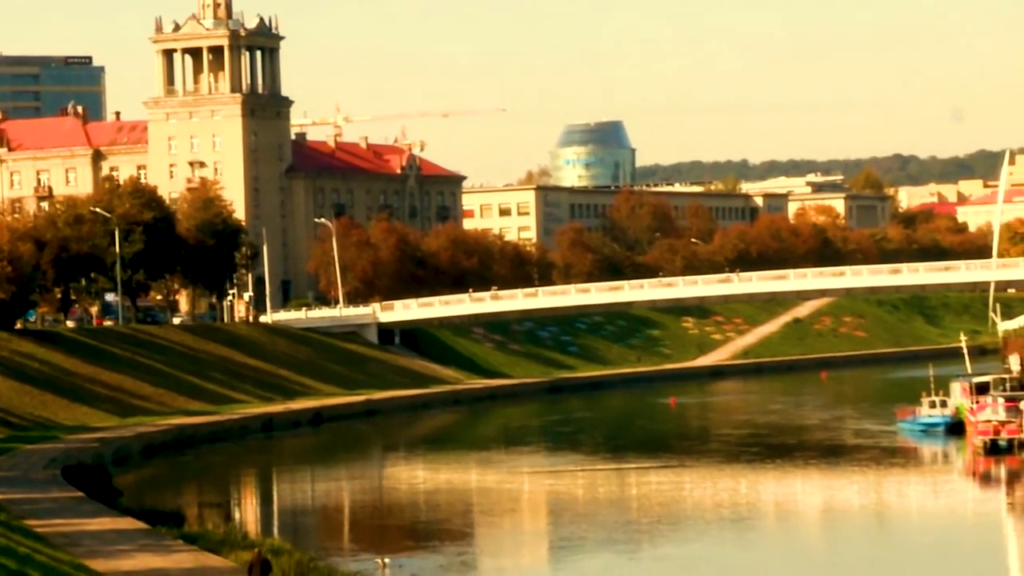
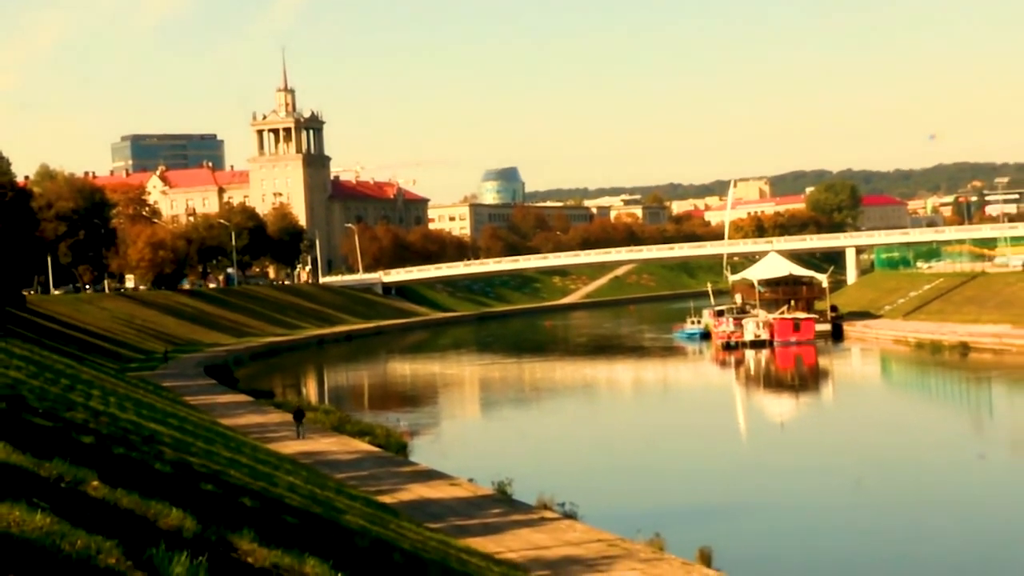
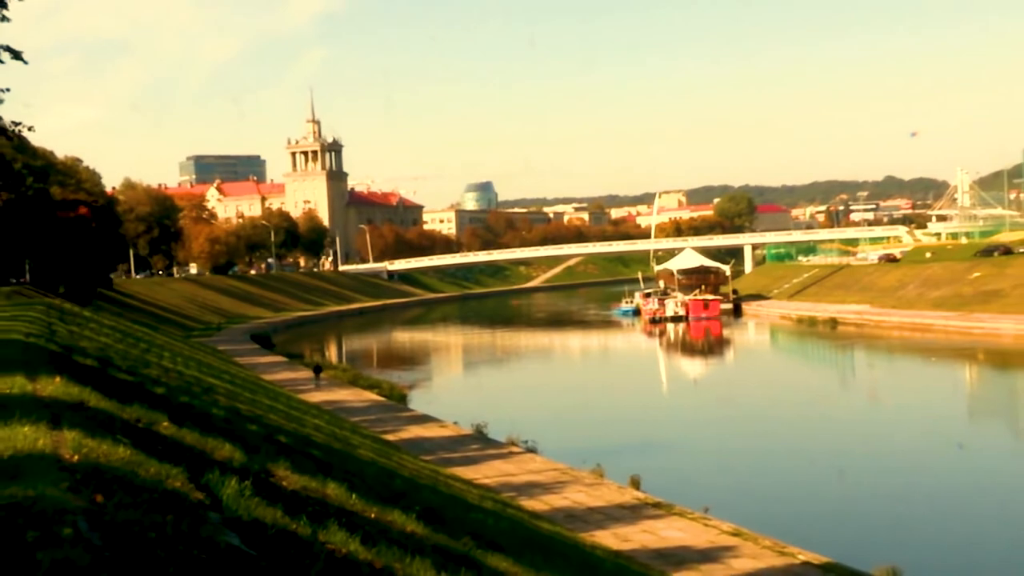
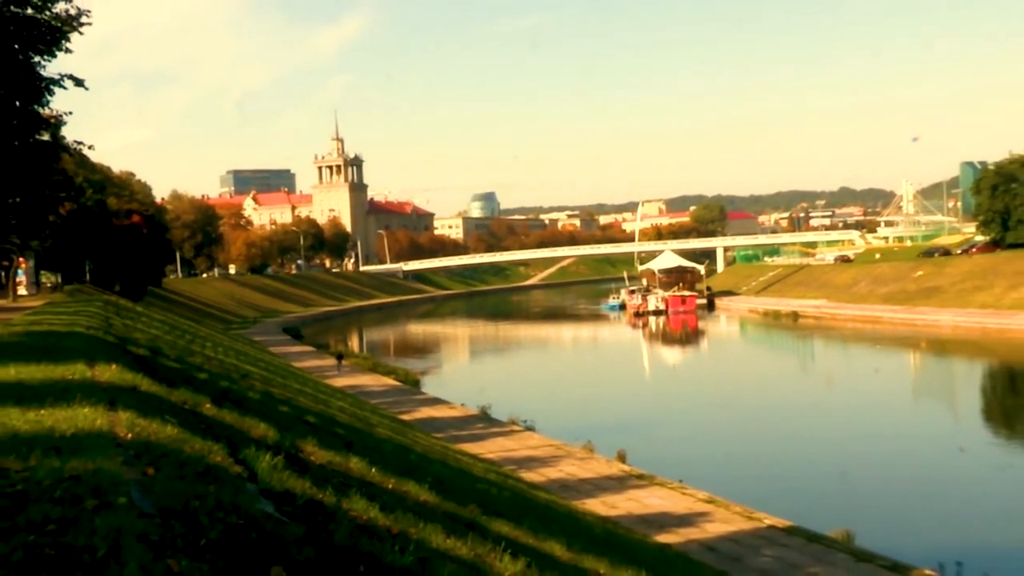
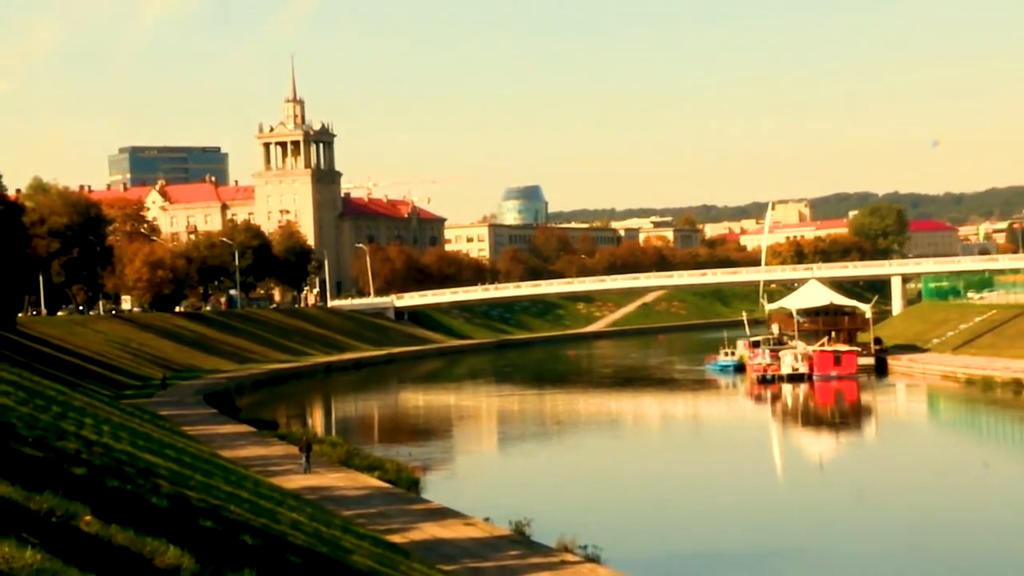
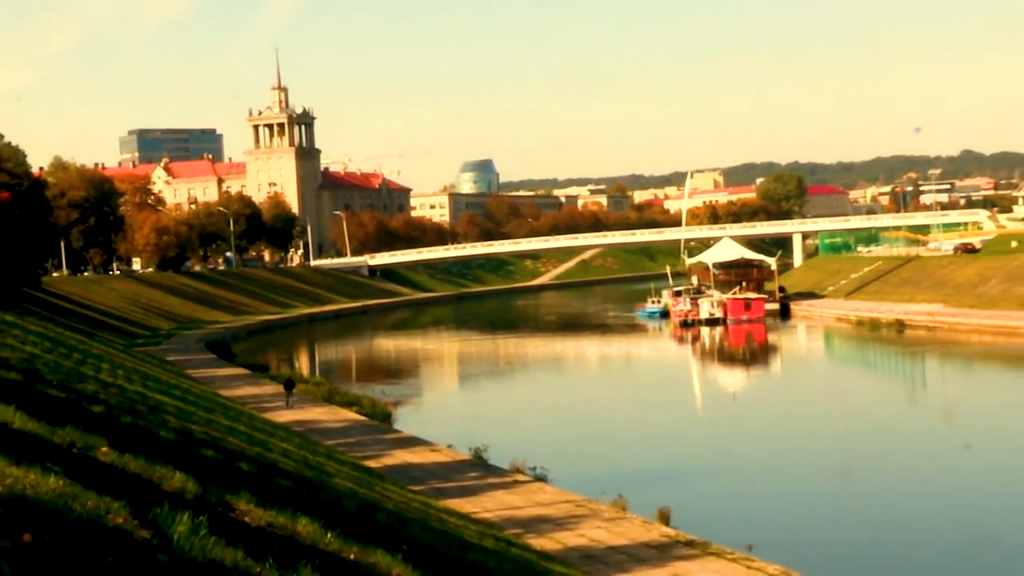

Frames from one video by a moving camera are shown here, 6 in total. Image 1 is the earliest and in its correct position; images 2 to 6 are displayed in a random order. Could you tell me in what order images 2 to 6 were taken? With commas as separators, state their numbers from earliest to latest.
5, 2, 6, 3, 4
